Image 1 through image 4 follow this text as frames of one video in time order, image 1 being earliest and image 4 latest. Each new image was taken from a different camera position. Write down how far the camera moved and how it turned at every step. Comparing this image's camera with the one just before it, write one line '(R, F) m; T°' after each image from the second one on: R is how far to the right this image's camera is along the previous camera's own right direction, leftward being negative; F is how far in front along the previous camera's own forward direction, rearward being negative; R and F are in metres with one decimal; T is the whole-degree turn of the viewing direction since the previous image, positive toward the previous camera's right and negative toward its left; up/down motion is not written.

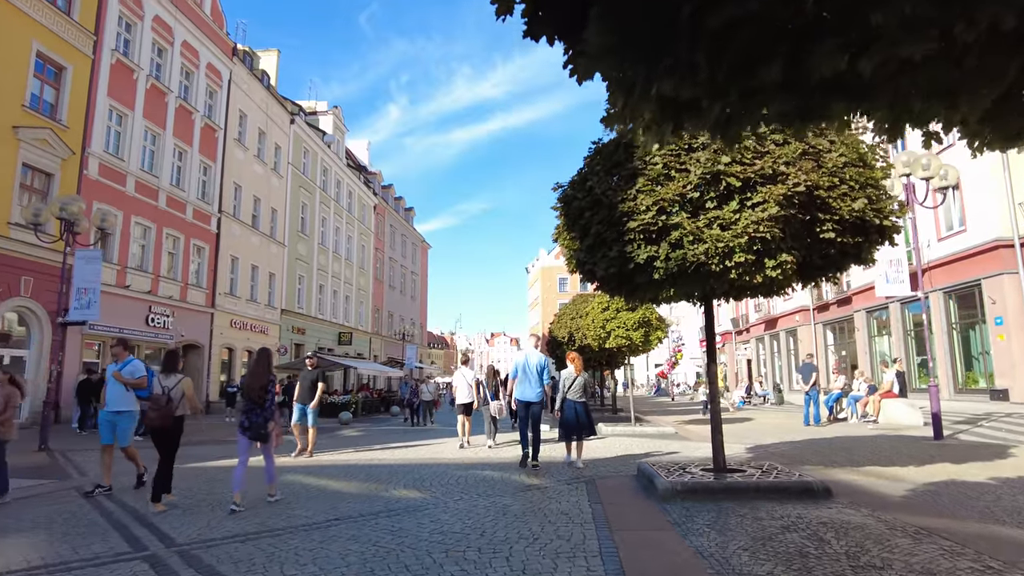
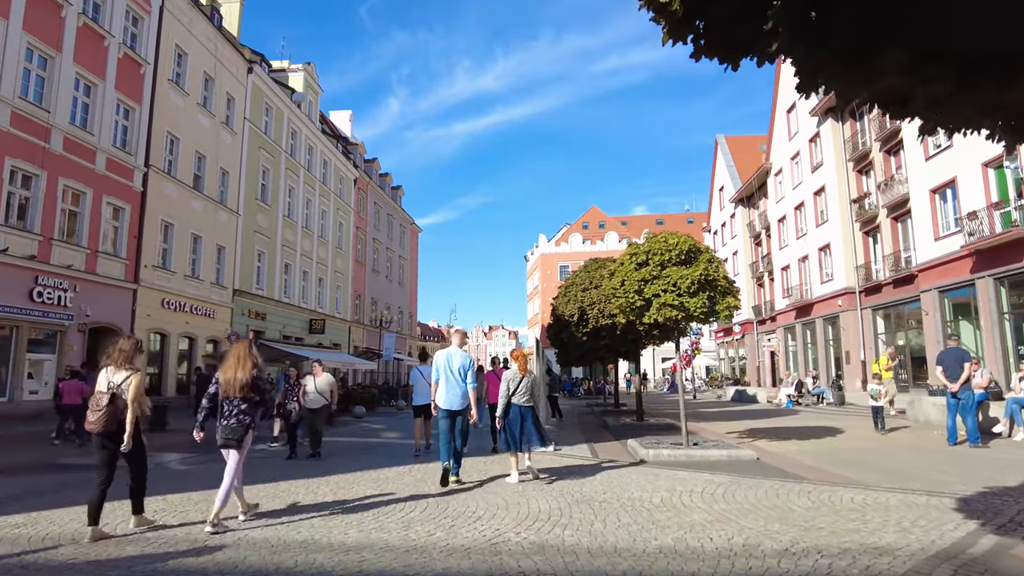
(+0.2, +5.5) m; 0°
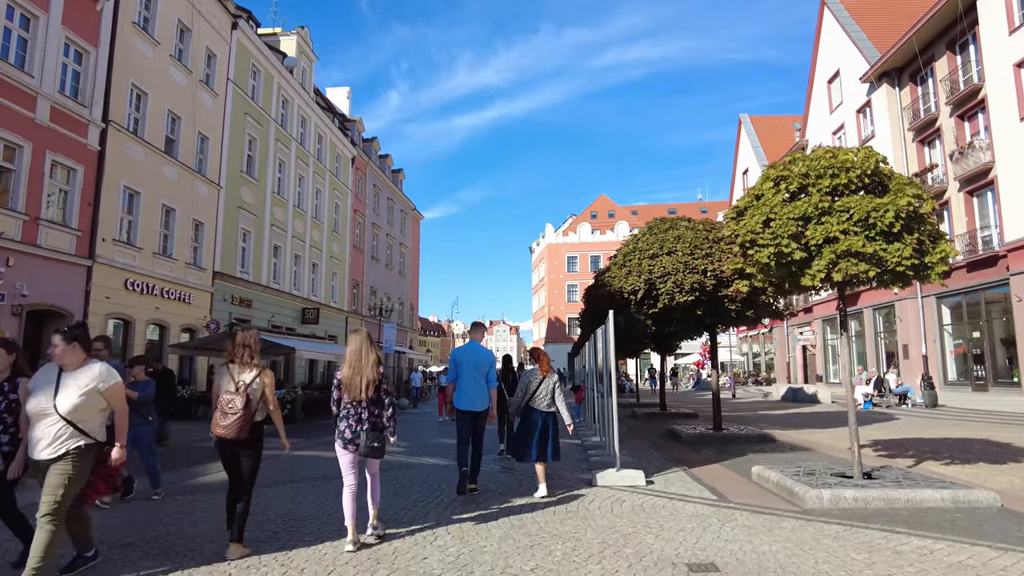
(-0.8, +3.7) m; 0°
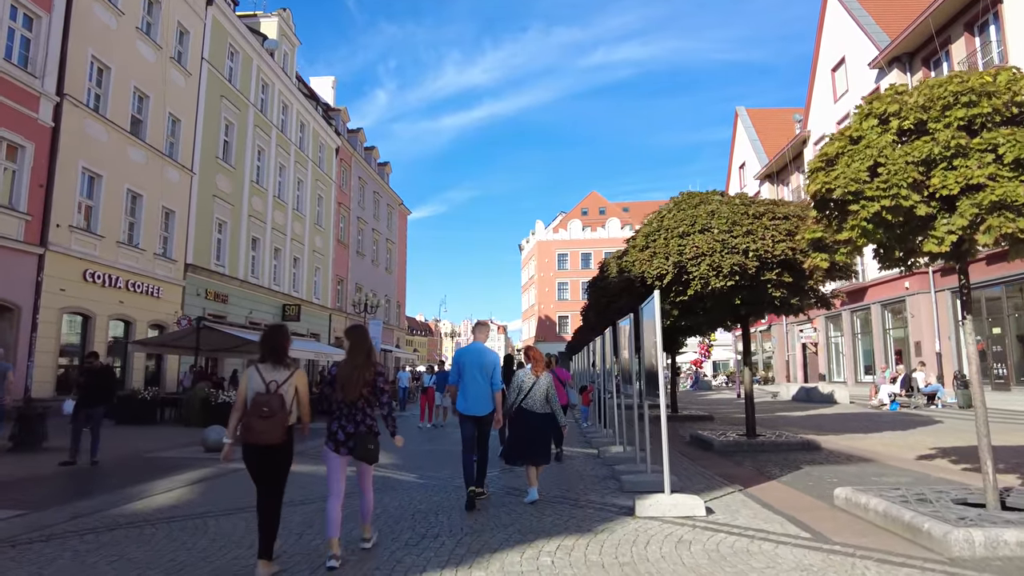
(-0.3, +1.7) m; +1°
